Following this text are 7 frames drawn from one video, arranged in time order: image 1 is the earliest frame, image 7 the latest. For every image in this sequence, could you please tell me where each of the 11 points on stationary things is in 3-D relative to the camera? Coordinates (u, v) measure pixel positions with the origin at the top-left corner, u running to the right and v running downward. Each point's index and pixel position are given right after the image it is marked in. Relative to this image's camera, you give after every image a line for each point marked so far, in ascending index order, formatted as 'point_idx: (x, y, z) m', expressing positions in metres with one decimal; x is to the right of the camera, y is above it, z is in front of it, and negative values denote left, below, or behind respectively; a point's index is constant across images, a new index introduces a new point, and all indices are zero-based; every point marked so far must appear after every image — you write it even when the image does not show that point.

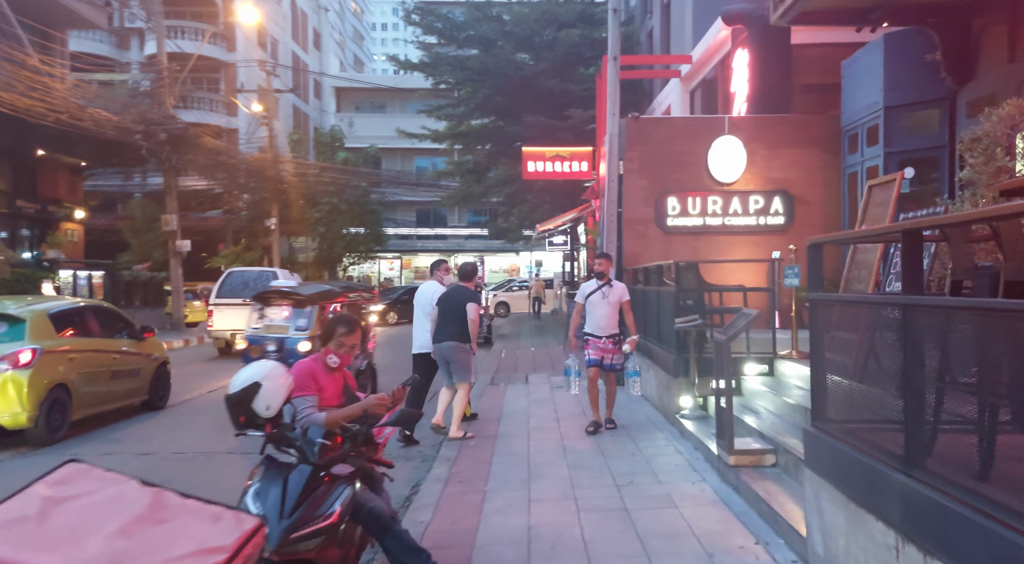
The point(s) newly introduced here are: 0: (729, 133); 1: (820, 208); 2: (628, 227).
0: (+3.4, +2.3, +12.5) m
1: (+4.7, +1.1, +12.2) m
2: (+1.8, +0.9, +12.6) m
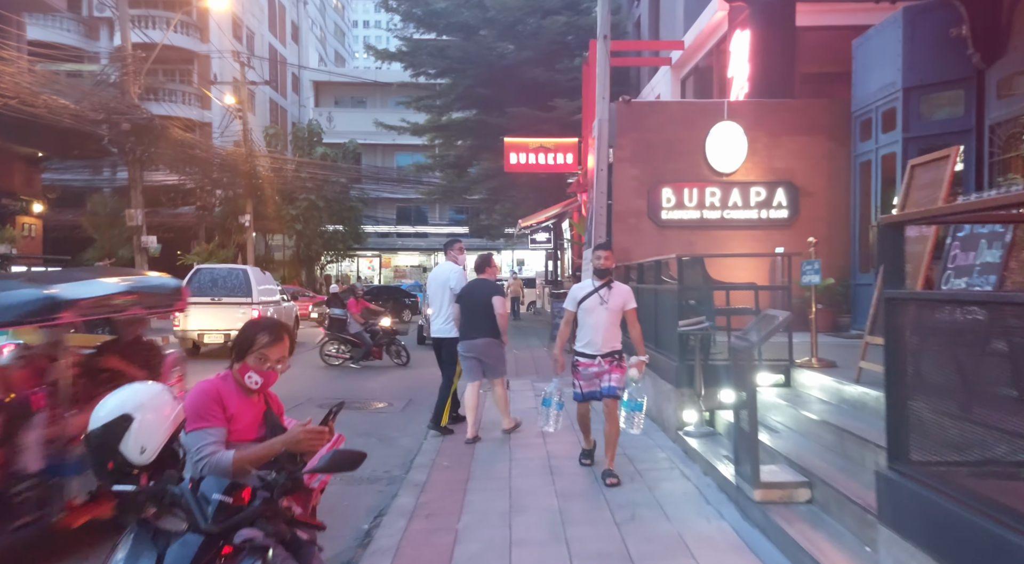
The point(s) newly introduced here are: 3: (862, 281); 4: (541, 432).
0: (+3.1, +2.3, +11.5) m
1: (+4.5, +1.2, +11.3) m
2: (+1.6, +0.9, +11.6) m
3: (+4.6, 0.0, +10.5) m
4: (+0.3, -1.6, +8.2) m
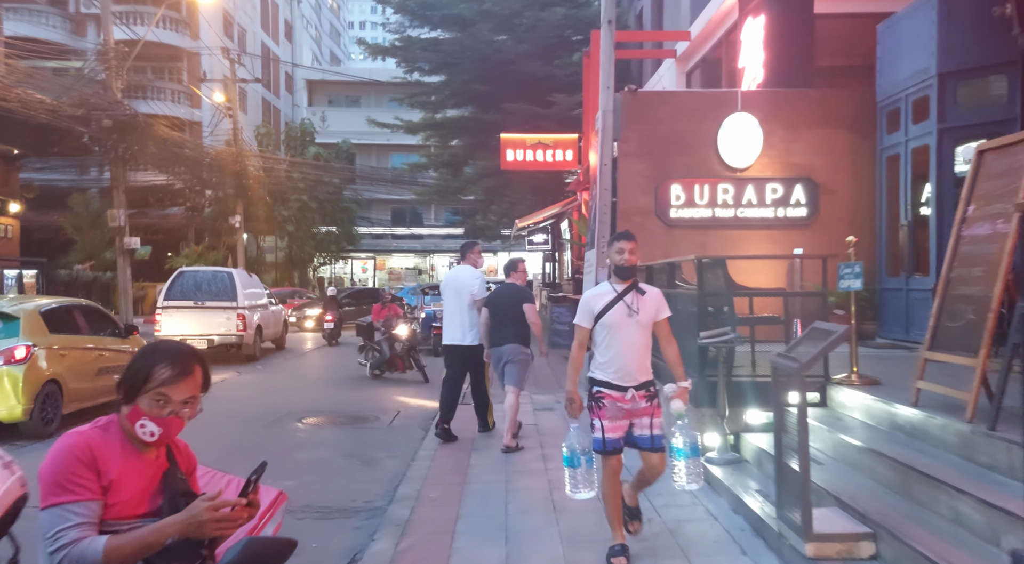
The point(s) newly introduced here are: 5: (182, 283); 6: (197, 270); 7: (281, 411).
0: (+3.1, +2.3, +10.7) m
1: (+4.4, +1.1, +10.5) m
2: (+1.5, +0.9, +10.8) m
3: (+4.6, 0.0, +9.6) m
4: (+0.3, -1.6, +7.3) m
5: (-8.1, 0.0, +19.6) m
6: (-7.9, +0.3, +19.9) m
7: (-3.3, -1.8, +11.3) m
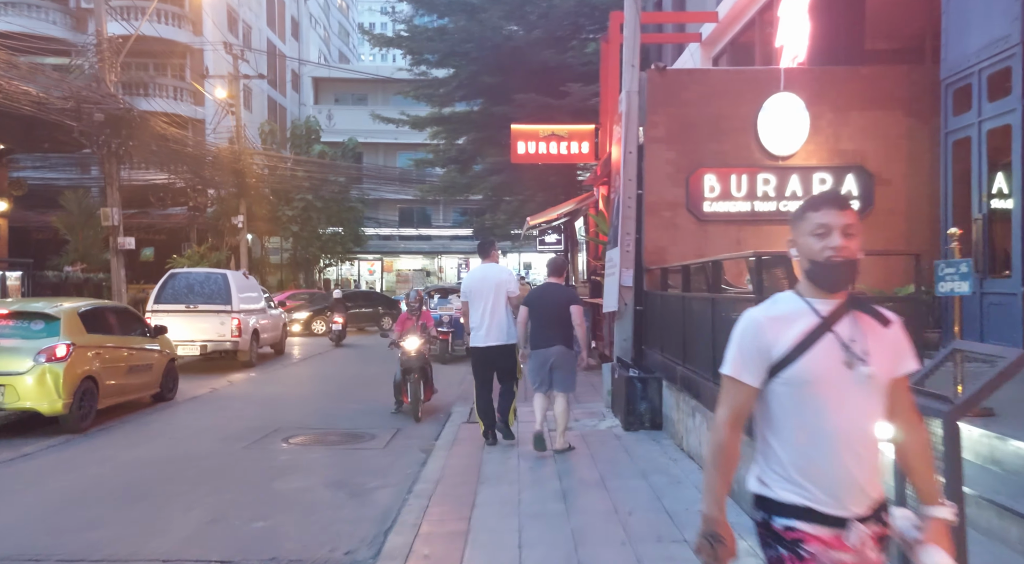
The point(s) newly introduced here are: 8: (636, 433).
0: (+3.2, +2.3, +9.5) m
1: (+4.6, +1.1, +9.2) m
2: (+1.7, +0.8, +9.6) m
3: (+4.7, -0.1, +8.4) m
4: (+0.4, -1.6, +6.1) m
5: (-7.8, -0.1, +18.5) m
6: (-7.6, +0.3, +18.8) m
7: (-3.1, -1.9, +10.1) m
8: (+1.3, -1.6, +8.3) m
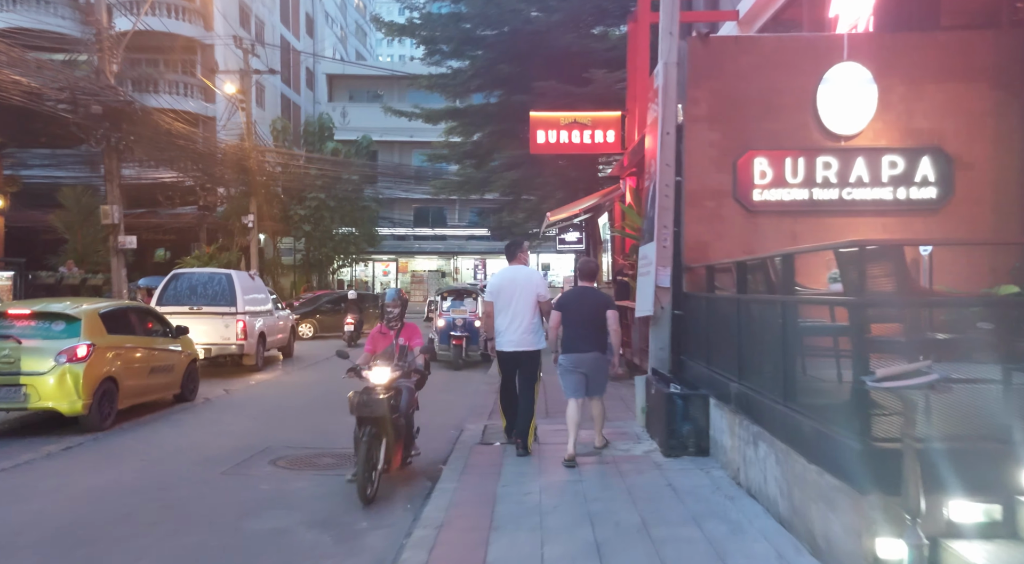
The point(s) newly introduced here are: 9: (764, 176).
0: (+3.4, +2.3, +8.2) m
1: (+4.8, +1.1, +7.9) m
2: (+1.9, +0.8, +8.3) m
3: (+4.9, -0.1, +7.1) m
4: (+0.5, -1.6, +4.9) m
5: (-7.4, -0.1, +17.5) m
6: (-7.2, +0.2, +17.8) m
7: (-2.9, -1.8, +9.0) m
8: (+1.5, -1.6, +7.1) m
9: (+2.6, +1.1, +8.2) m
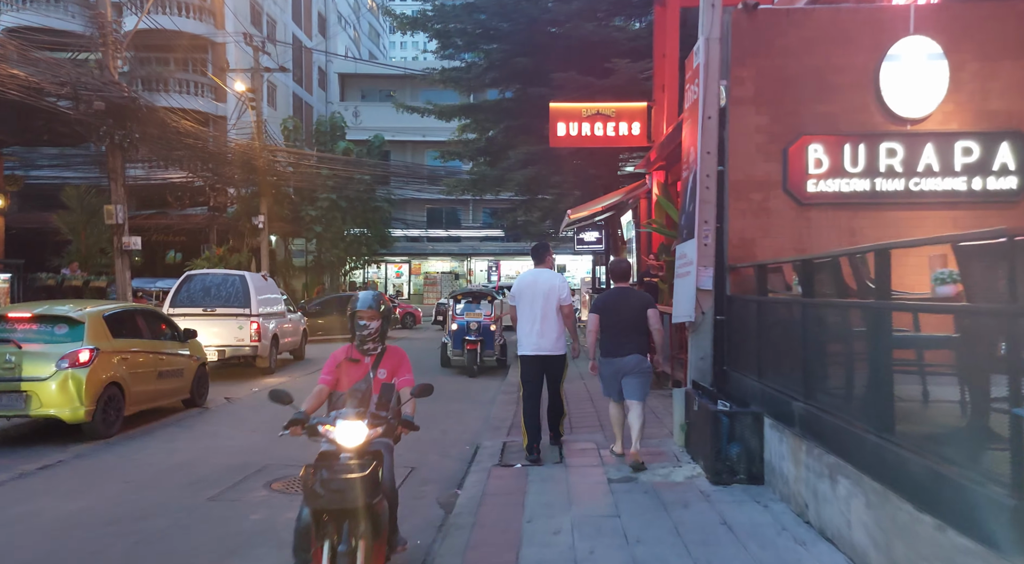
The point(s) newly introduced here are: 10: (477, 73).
0: (+3.7, +2.2, +7.3) m
1: (+5.0, +1.0, +7.0) m
2: (+2.1, +0.8, +7.4) m
3: (+5.1, -0.1, +6.1) m
4: (+0.7, -1.6, +4.0) m
5: (-7.1, -0.1, +16.7) m
6: (-6.8, +0.2, +17.0) m
7: (-2.7, -1.9, +8.1) m
8: (+1.7, -1.6, +6.2) m
9: (+2.8, +1.1, +7.3) m
10: (-0.9, +5.0, +19.1) m
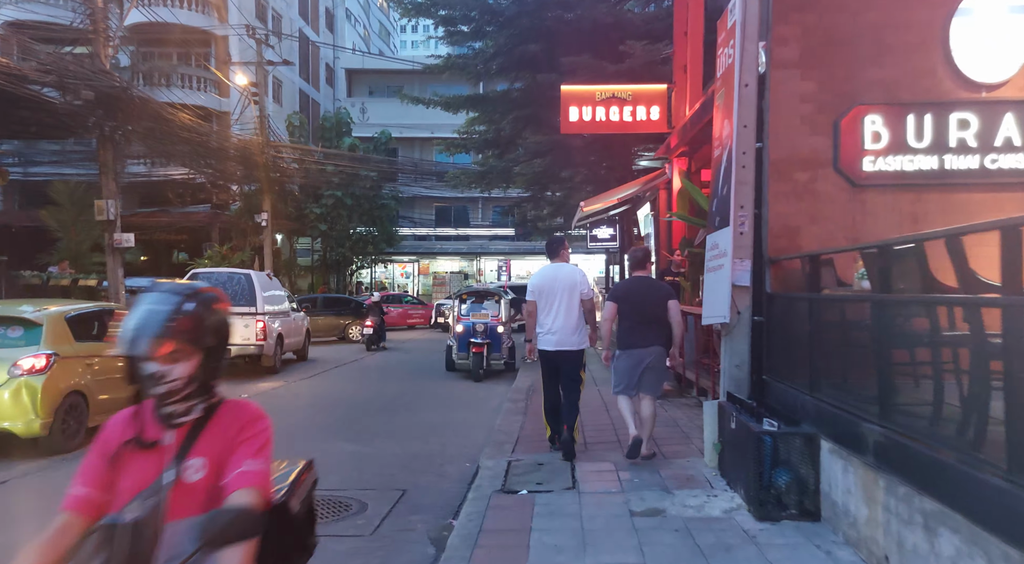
0: (+3.7, +2.3, +6.2) m
1: (+5.0, +1.1, +5.8) m
2: (+2.1, +0.8, +6.4) m
3: (+5.1, 0.0, +5.0) m
4: (+0.6, -1.6, +2.9) m
5: (-6.9, -0.1, +15.8) m
6: (-6.6, +0.2, +16.1) m
7: (-2.6, -1.8, +7.1) m
8: (+1.7, -1.6, +5.1) m
9: (+2.8, +1.1, +6.2) m
10: (-0.6, +5.0, +18.1) m
